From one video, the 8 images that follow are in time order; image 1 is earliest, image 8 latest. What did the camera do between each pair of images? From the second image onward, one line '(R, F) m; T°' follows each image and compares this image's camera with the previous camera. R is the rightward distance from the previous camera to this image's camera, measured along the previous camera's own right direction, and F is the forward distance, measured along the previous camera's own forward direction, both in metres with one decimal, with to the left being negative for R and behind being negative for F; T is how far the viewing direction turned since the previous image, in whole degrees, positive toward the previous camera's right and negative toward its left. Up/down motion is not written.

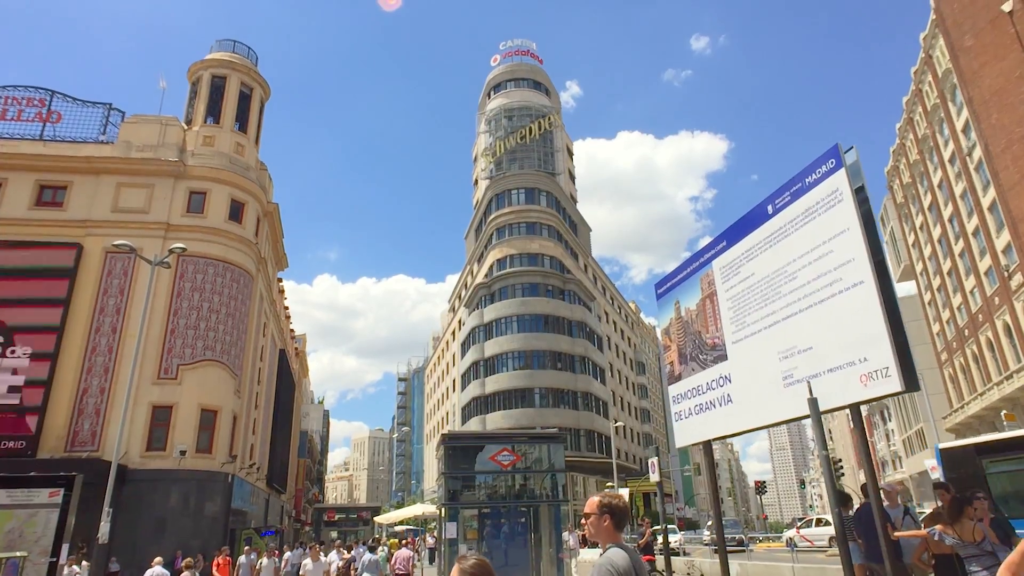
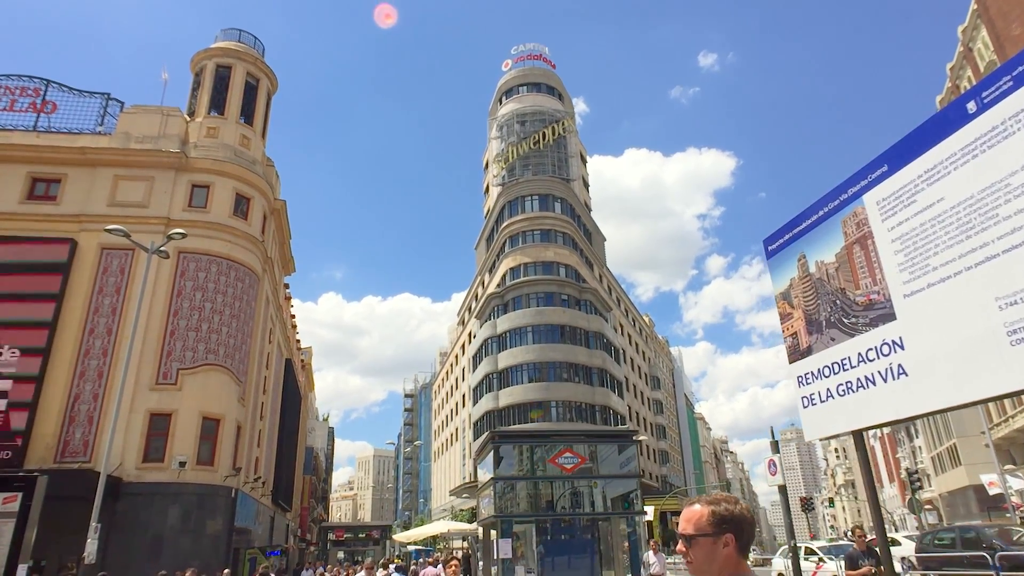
(-1.0, +2.1) m; 0°
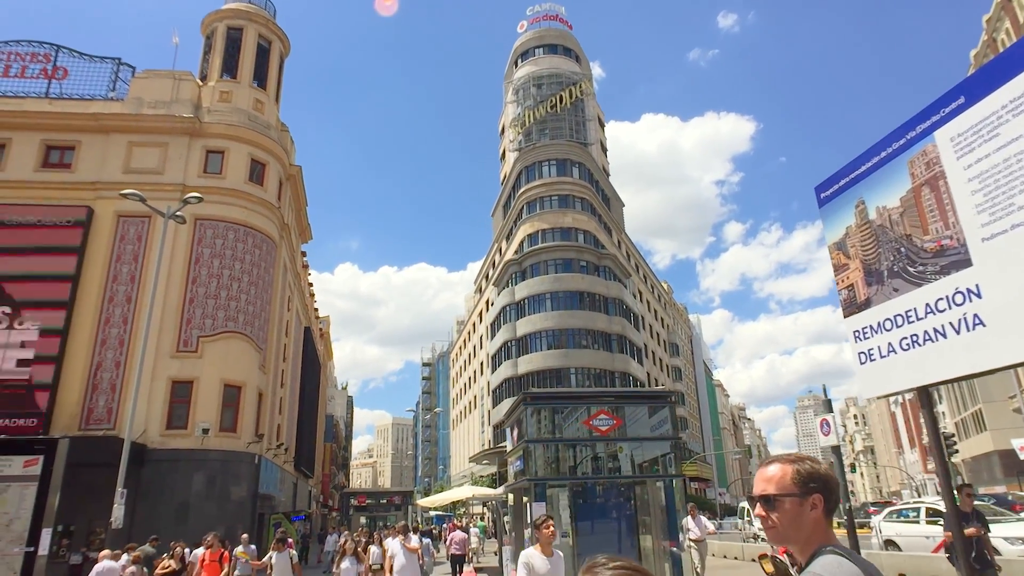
(-0.2, +0.5) m; -1°
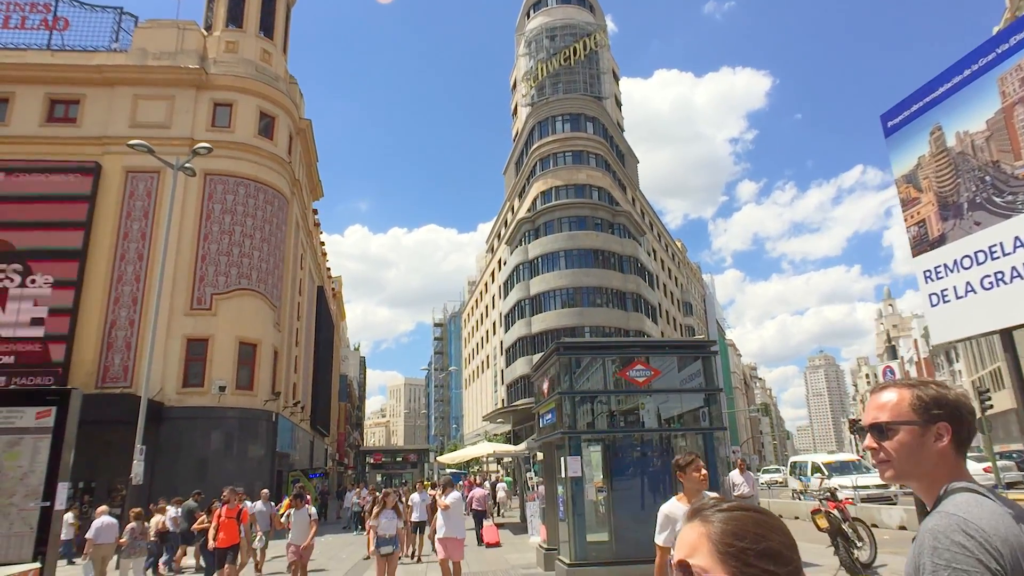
(-0.3, +0.6) m; -1°
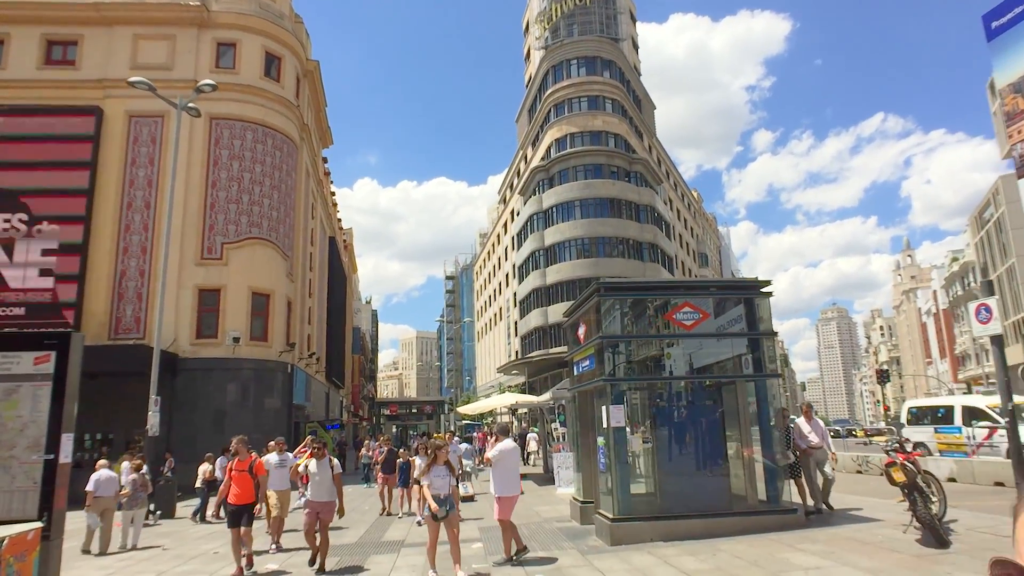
(-0.3, +0.8) m; -1°
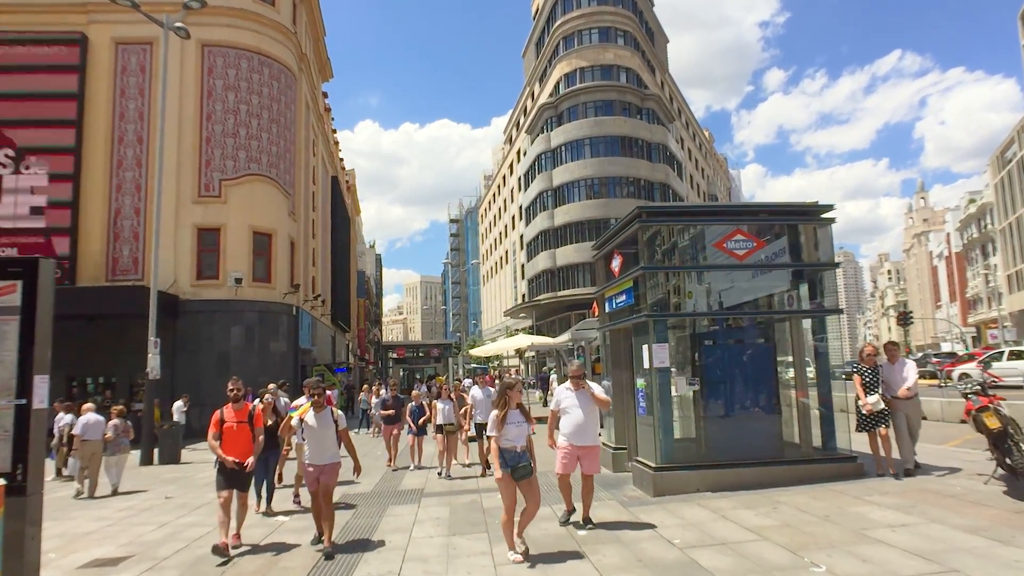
(-0.3, +0.9) m; 0°
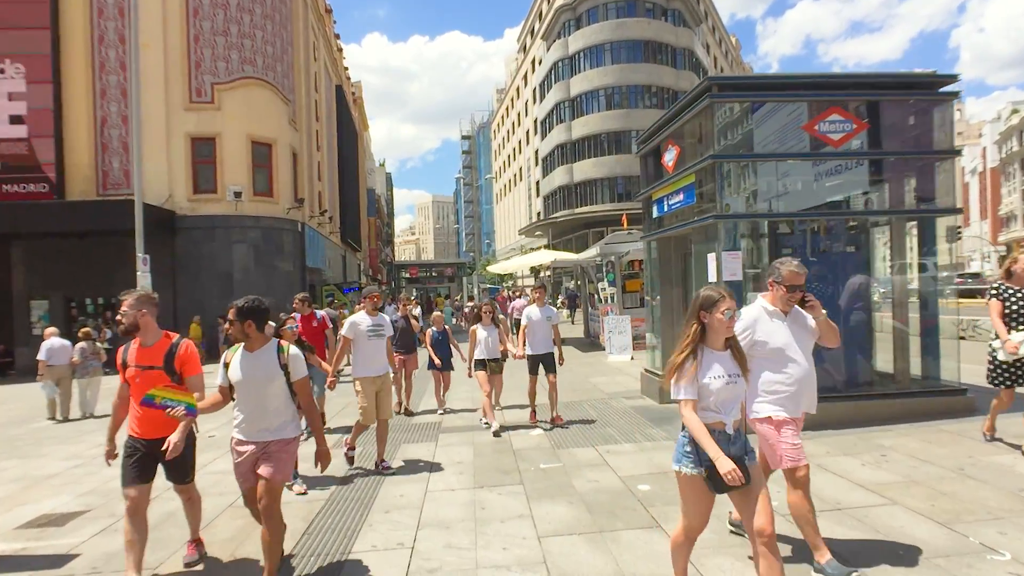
(-0.2, +1.4) m; -1°
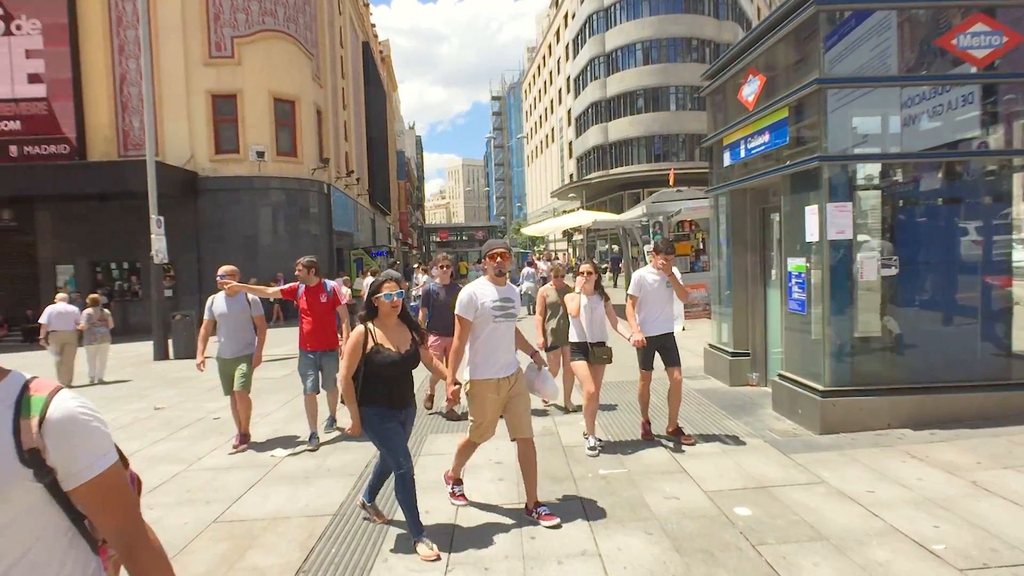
(-0.1, +1.1) m; -3°
